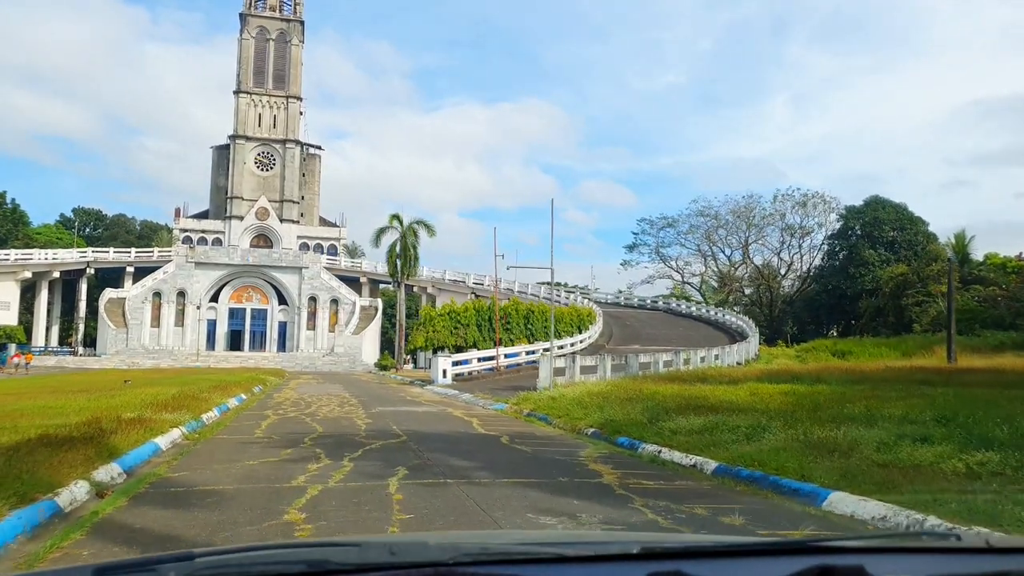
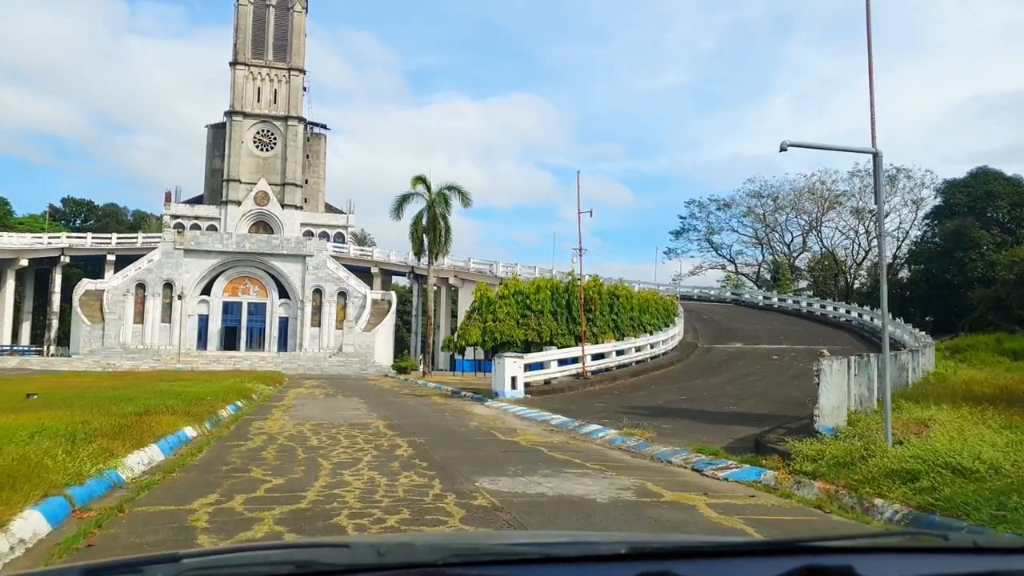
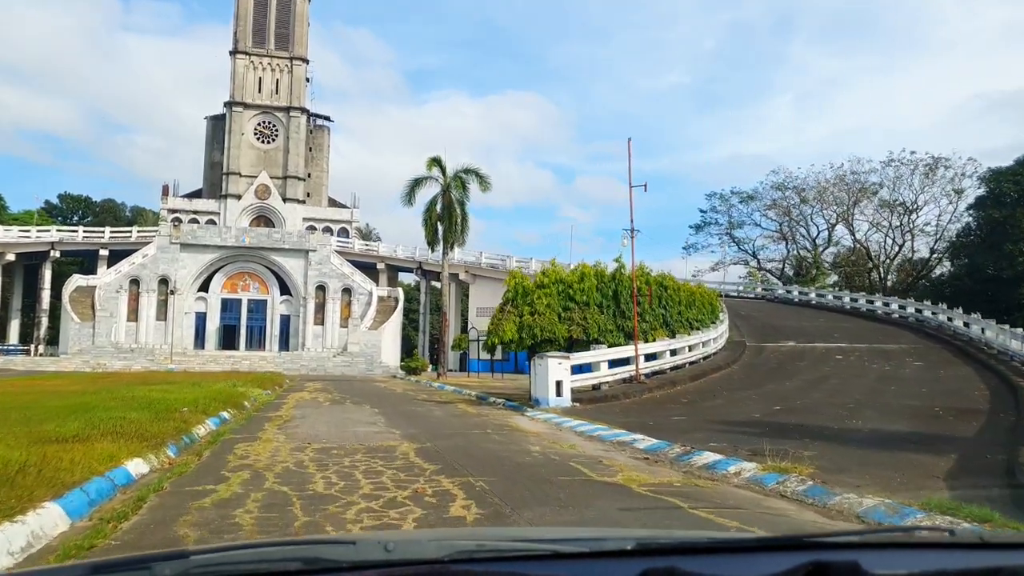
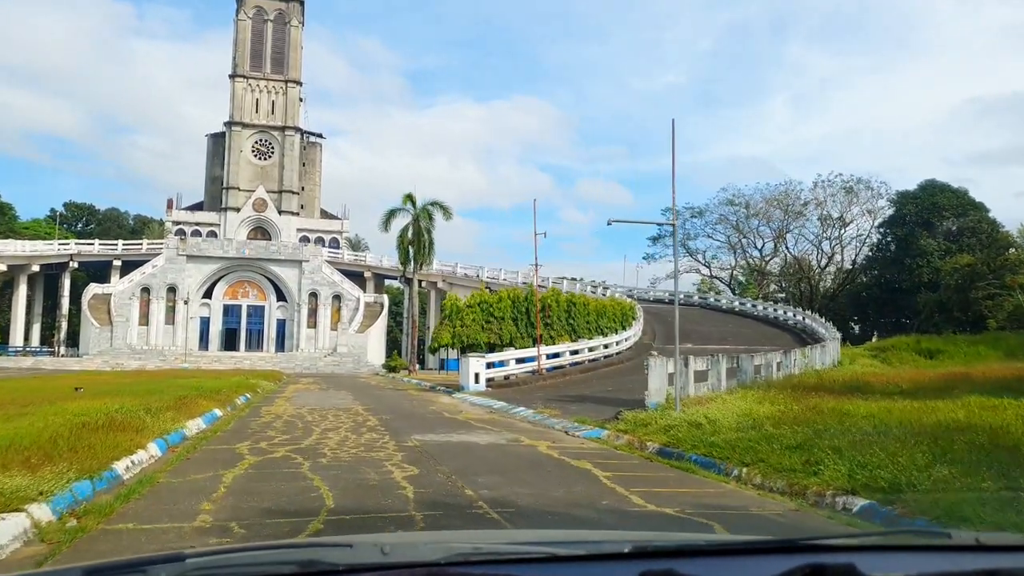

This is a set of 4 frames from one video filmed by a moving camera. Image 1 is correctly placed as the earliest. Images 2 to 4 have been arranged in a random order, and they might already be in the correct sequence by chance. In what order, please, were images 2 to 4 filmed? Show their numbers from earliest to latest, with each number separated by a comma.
4, 2, 3
